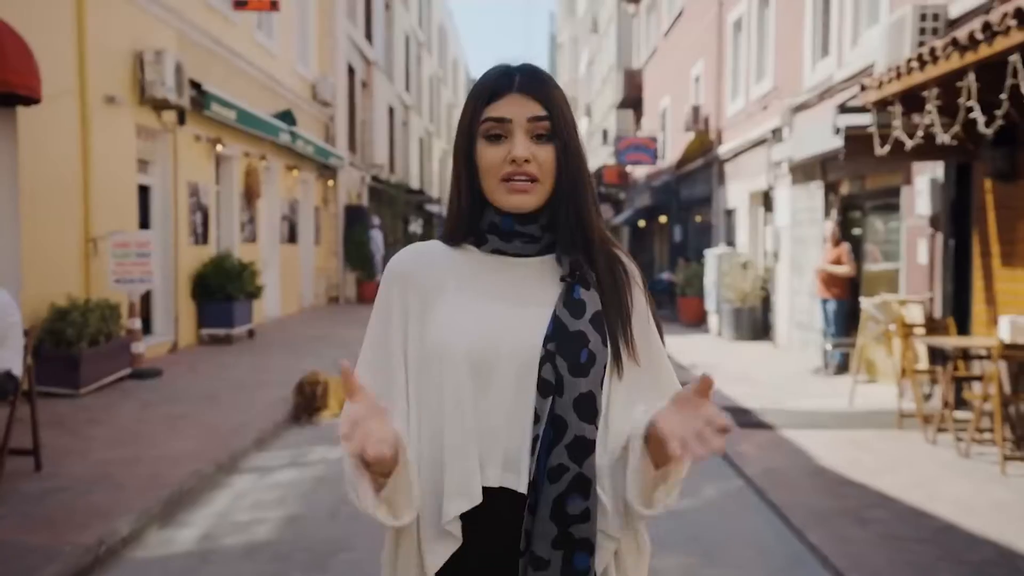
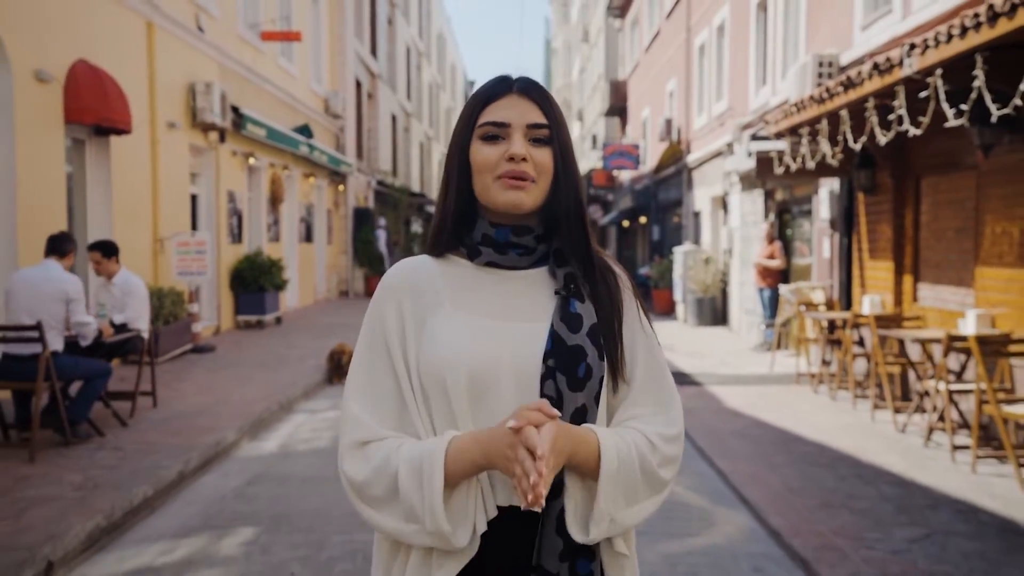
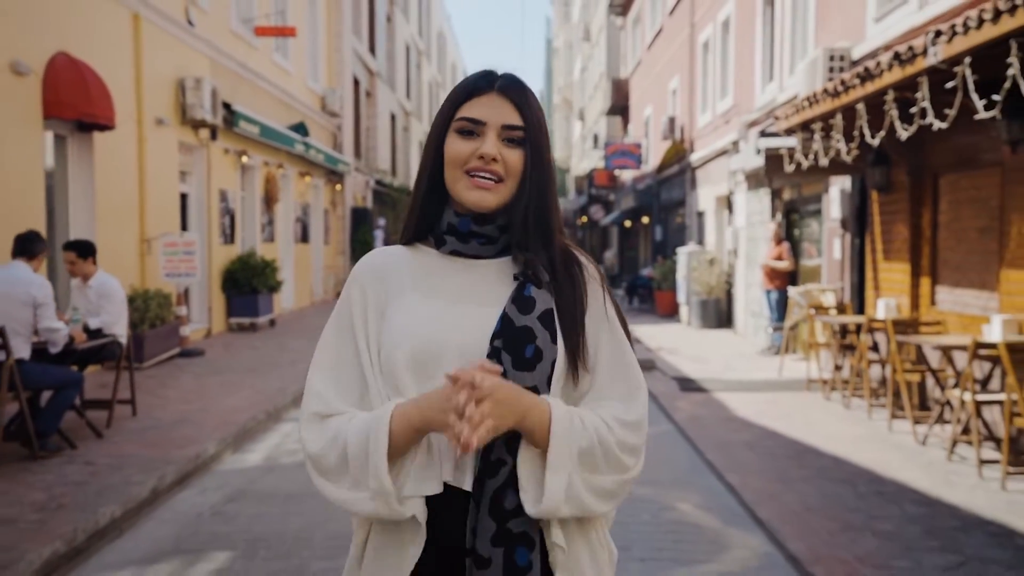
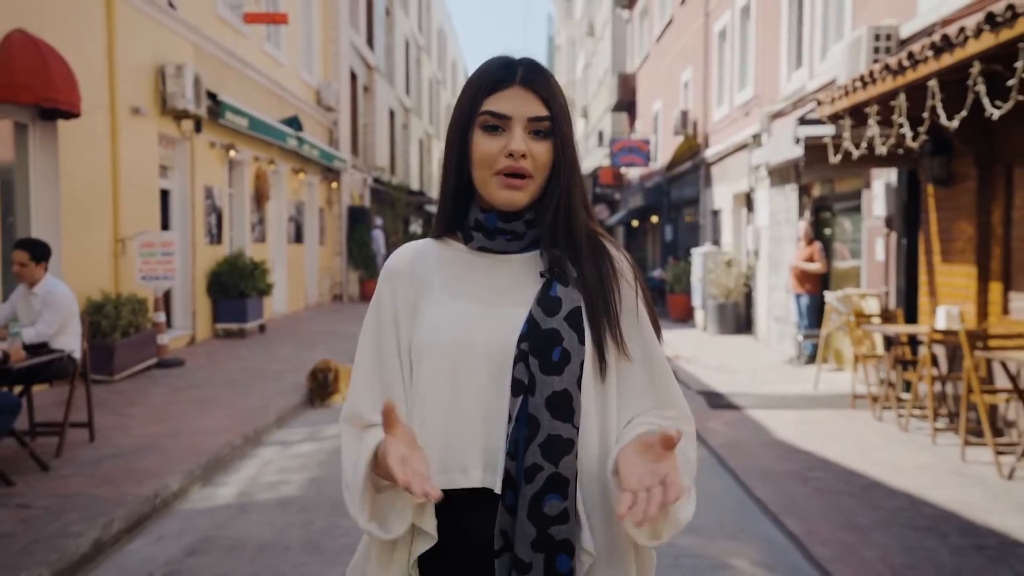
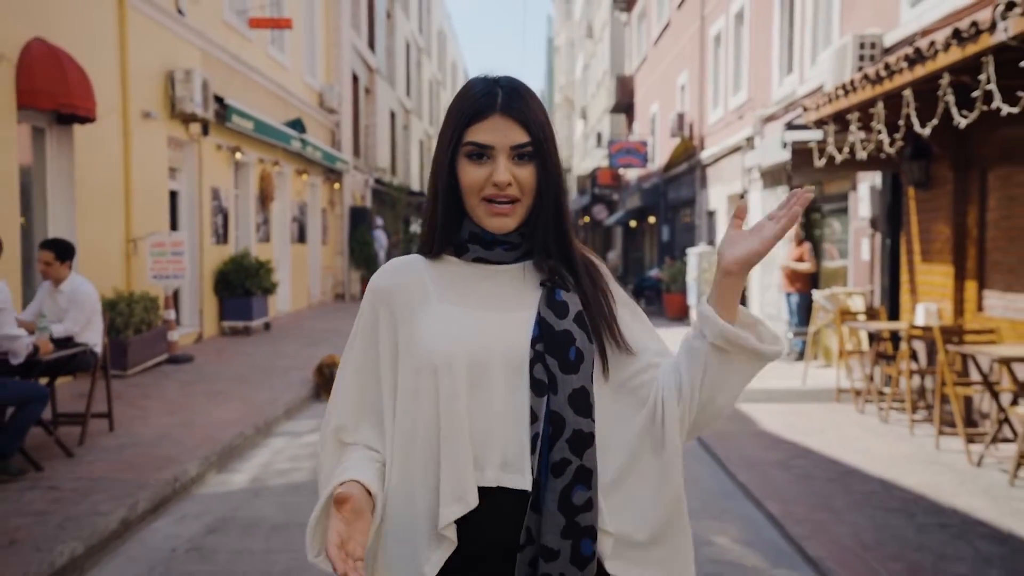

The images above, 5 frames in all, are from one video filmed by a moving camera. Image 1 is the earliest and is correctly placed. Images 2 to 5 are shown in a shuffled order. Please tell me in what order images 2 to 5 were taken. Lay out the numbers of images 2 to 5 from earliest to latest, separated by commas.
4, 5, 3, 2
